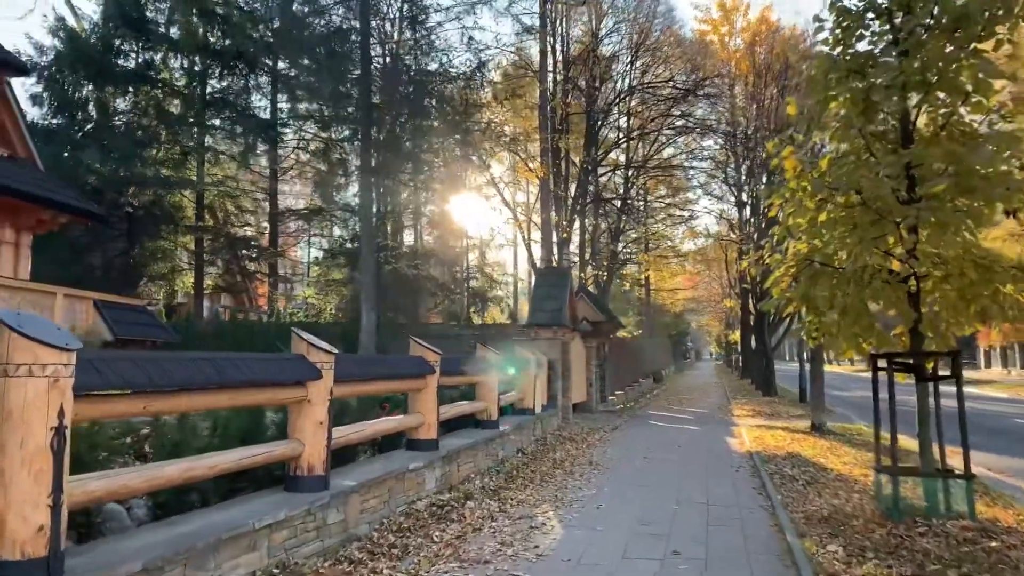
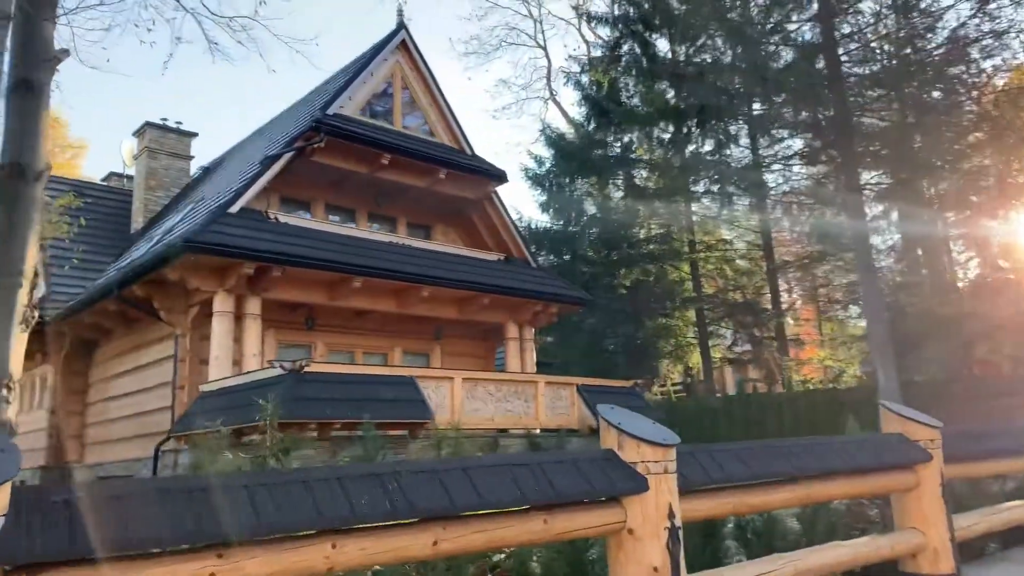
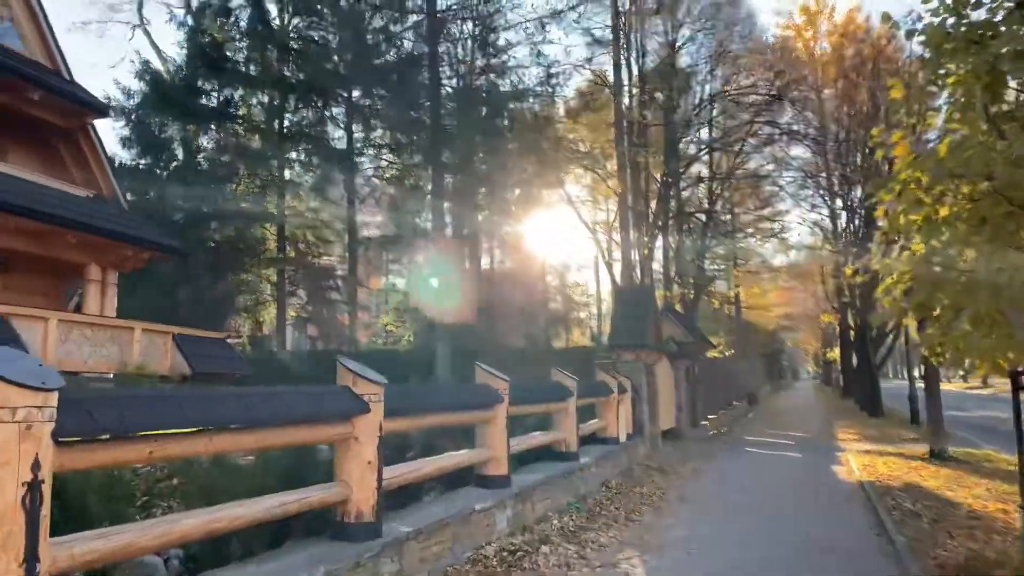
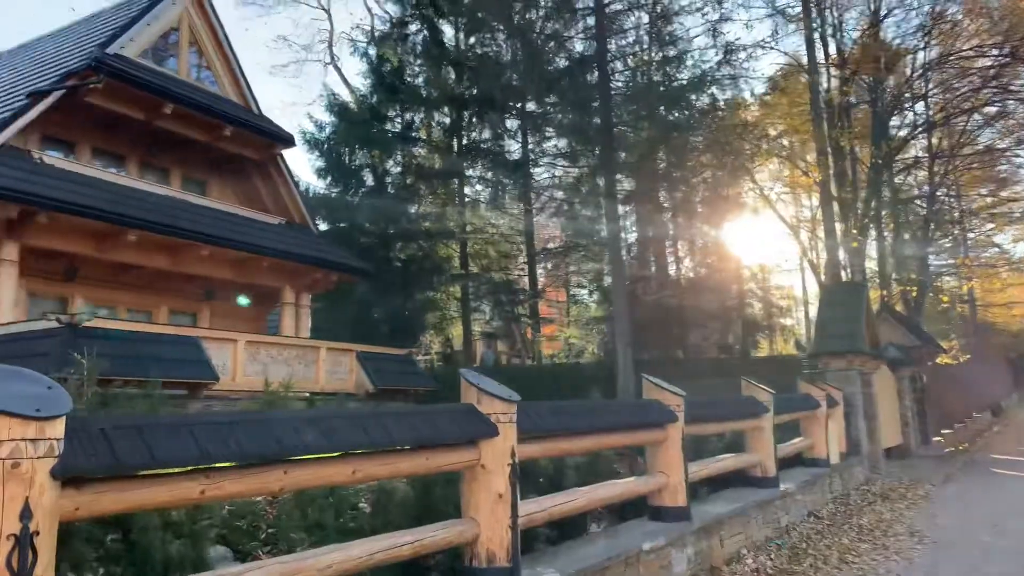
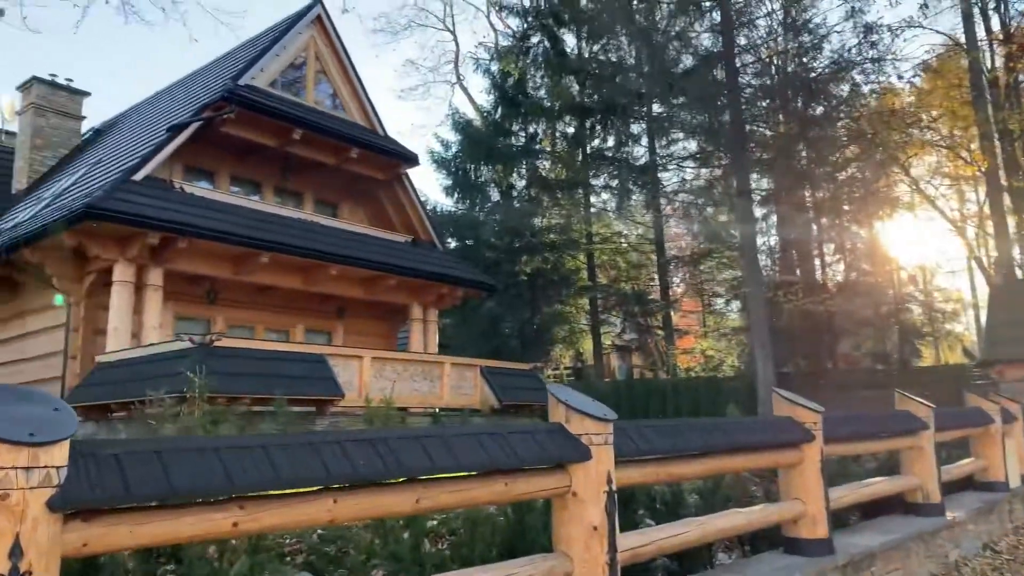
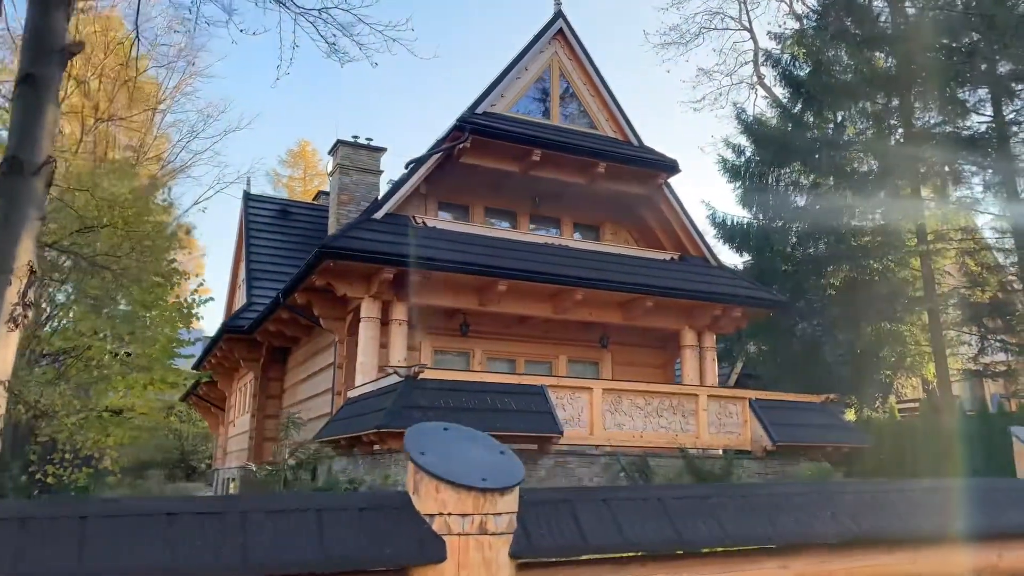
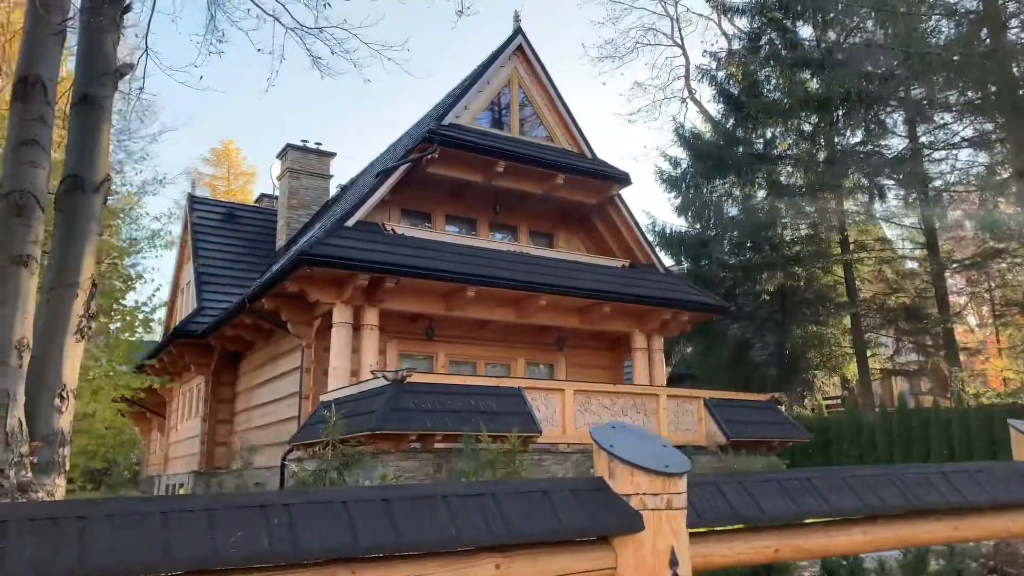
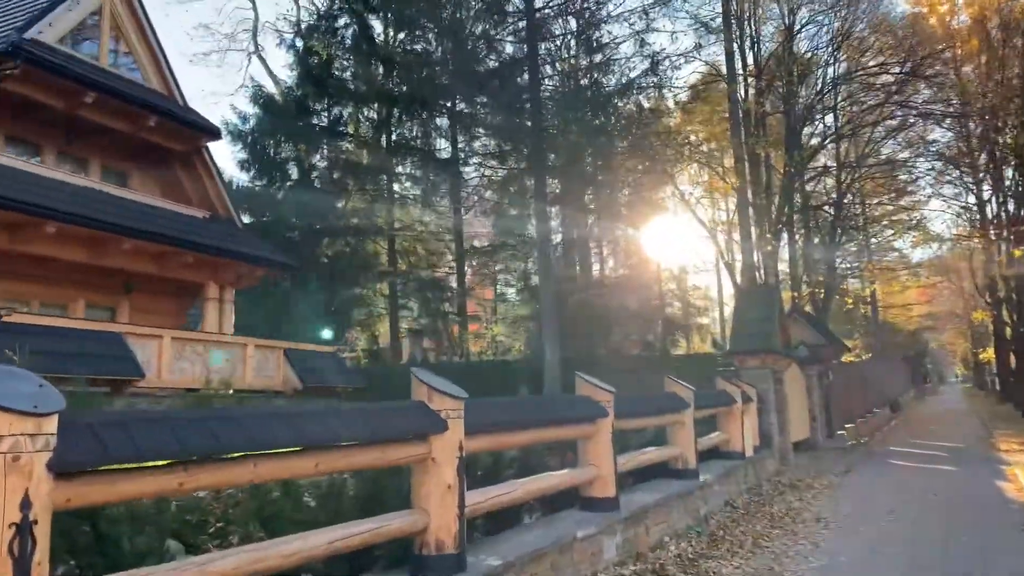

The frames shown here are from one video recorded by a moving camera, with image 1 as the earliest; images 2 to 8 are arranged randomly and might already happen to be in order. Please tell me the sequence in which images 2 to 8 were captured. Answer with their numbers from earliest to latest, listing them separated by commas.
3, 8, 4, 5, 2, 7, 6
